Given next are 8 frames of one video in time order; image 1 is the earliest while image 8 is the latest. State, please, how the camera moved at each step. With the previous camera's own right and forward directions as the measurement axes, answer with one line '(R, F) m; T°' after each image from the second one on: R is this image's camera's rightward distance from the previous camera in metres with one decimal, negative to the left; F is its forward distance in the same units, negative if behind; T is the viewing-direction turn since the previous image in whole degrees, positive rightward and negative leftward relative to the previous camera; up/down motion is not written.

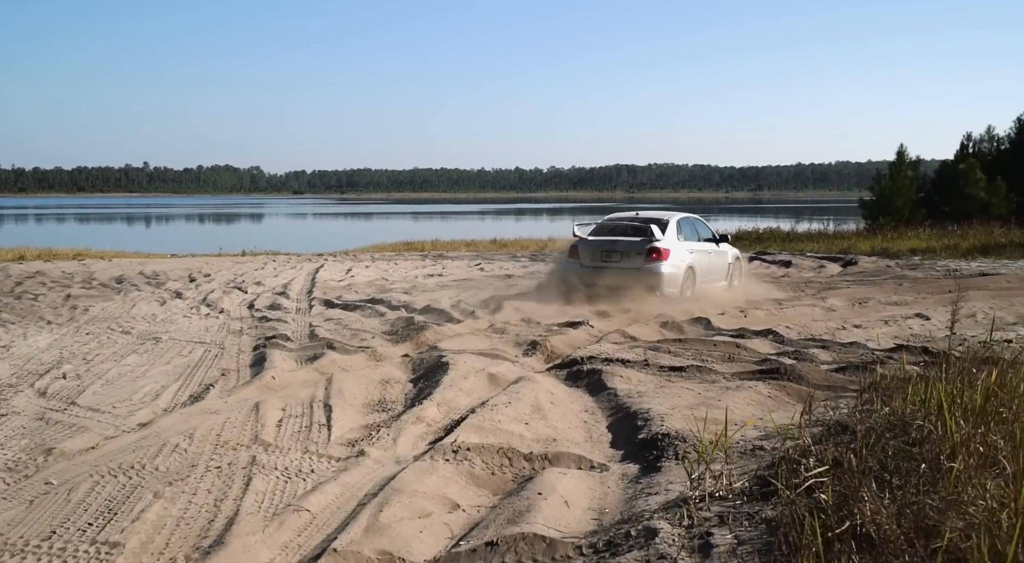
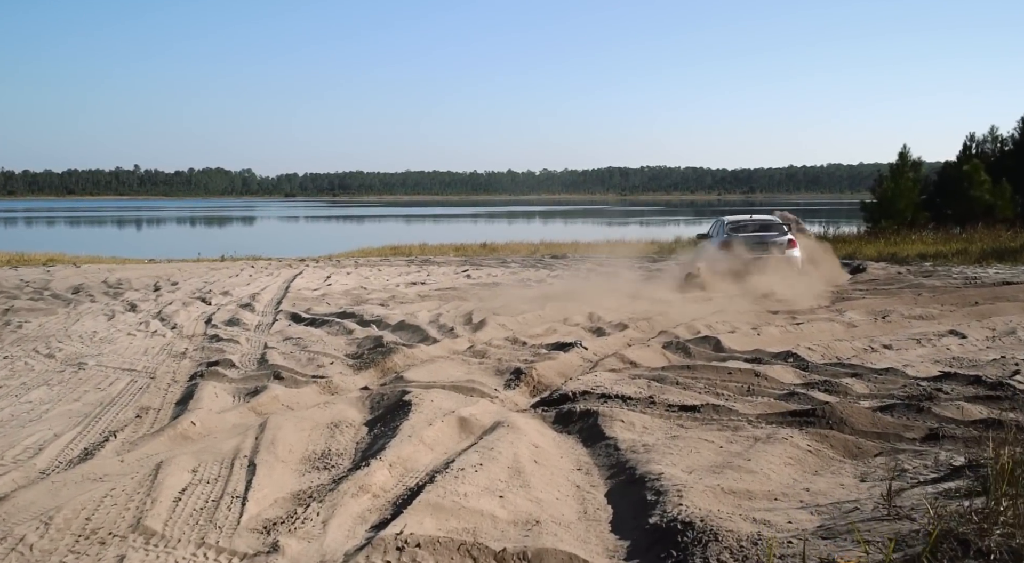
(+0.1, +1.4) m; 0°
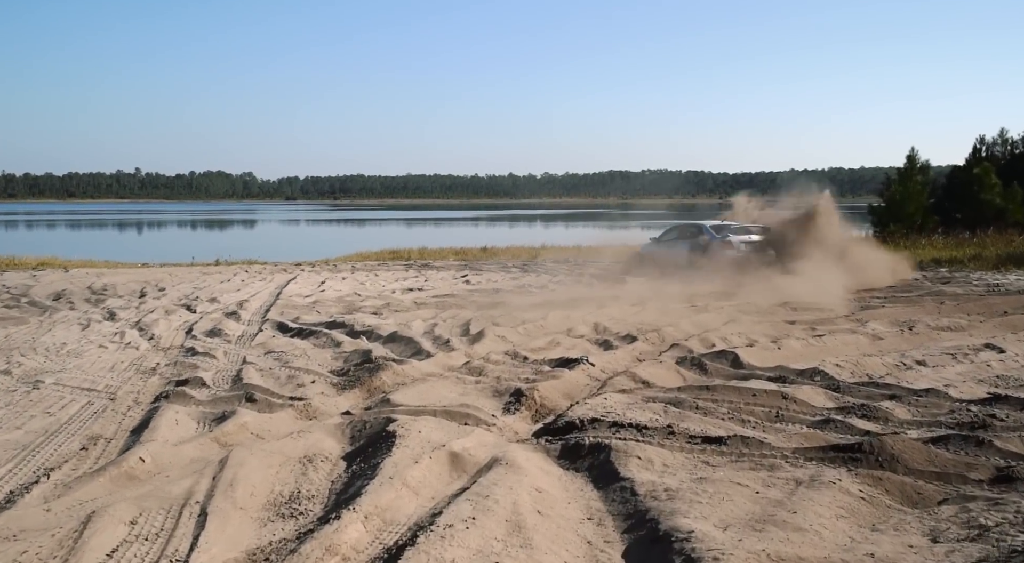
(0.0, +0.8) m; 0°
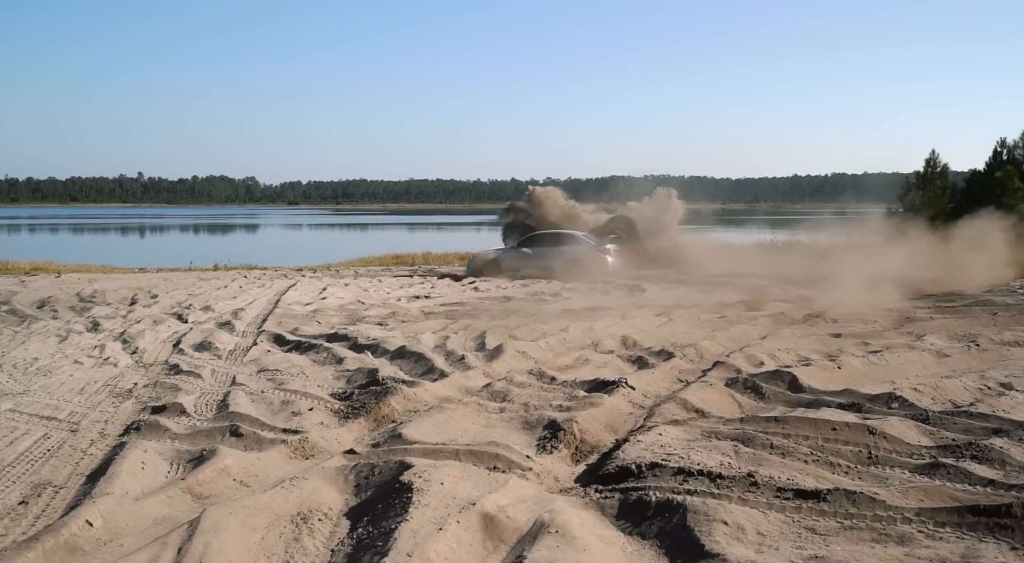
(-0.2, +1.2) m; 0°
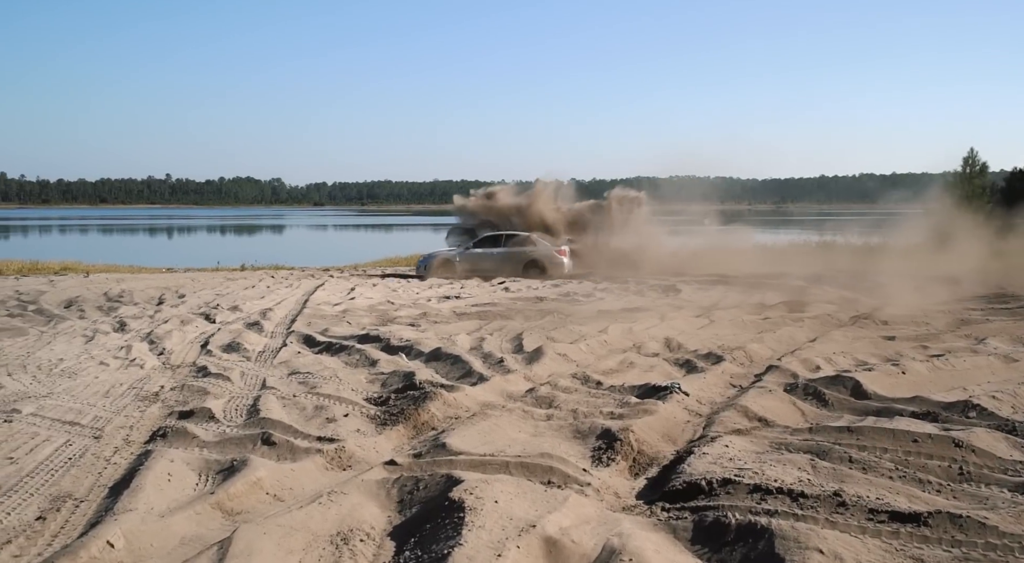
(-0.2, +0.4) m; -2°
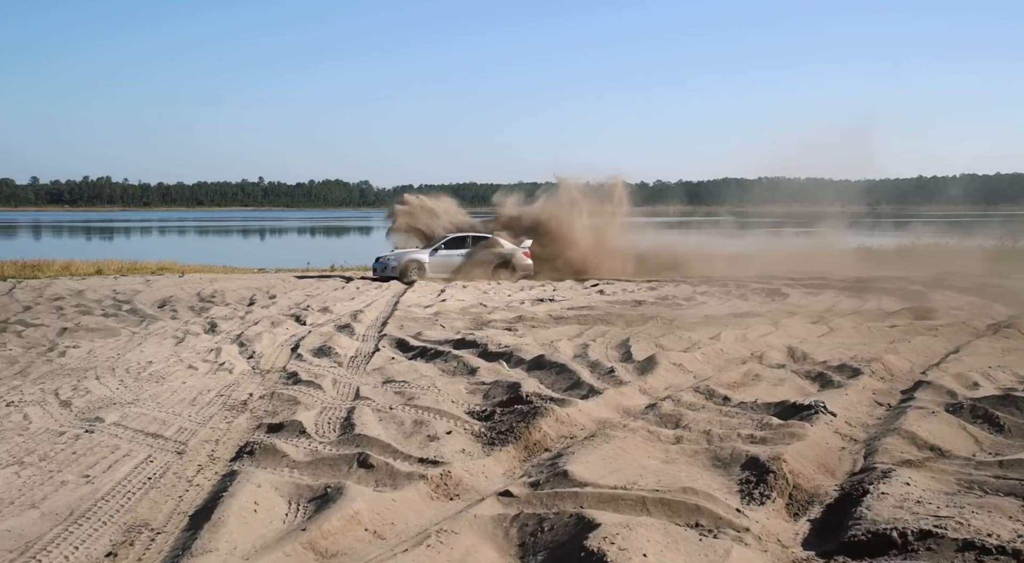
(-0.3, +0.8) m; -5°
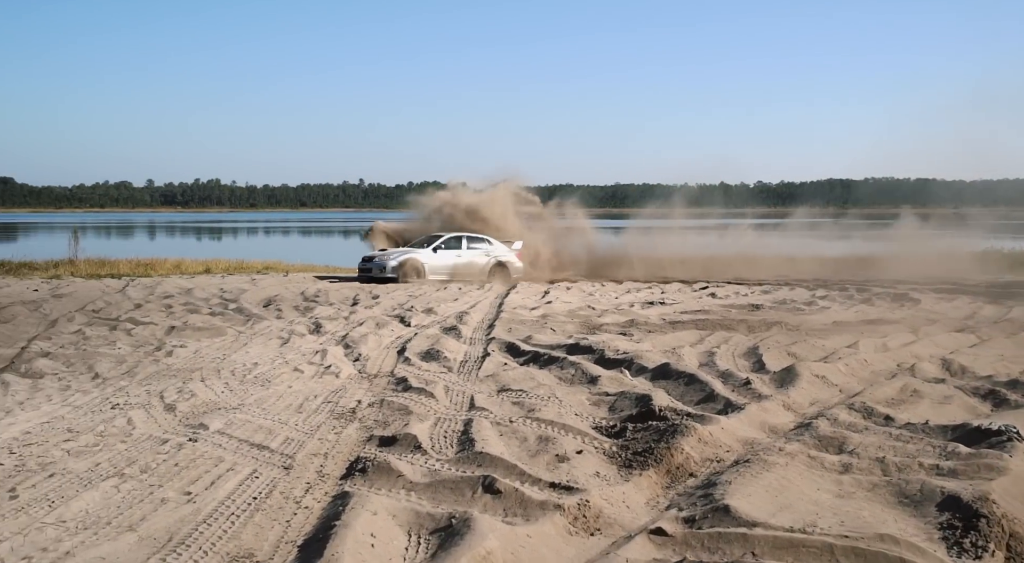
(-0.3, +0.6) m; -6°
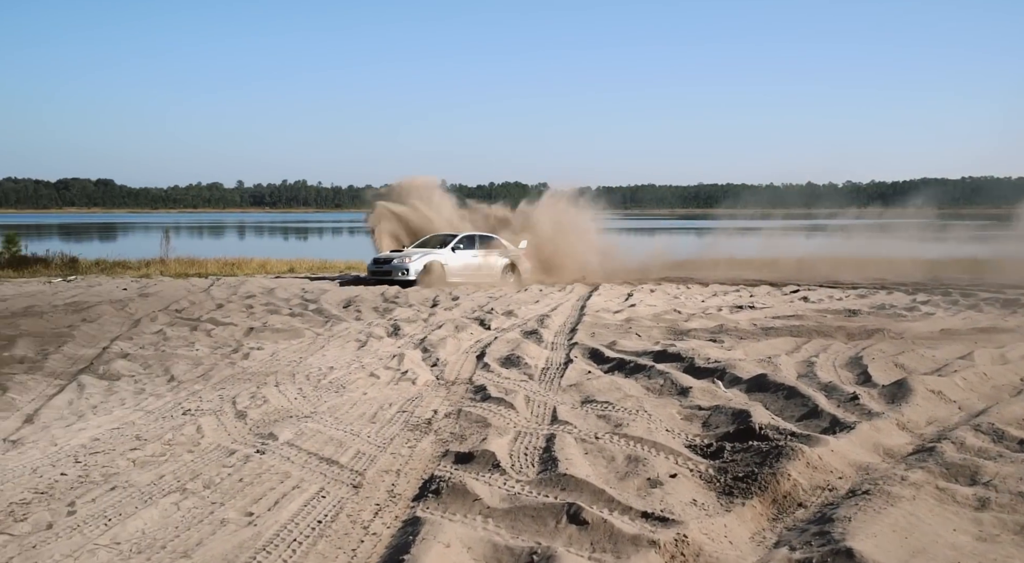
(0.0, +0.4) m; -5°
